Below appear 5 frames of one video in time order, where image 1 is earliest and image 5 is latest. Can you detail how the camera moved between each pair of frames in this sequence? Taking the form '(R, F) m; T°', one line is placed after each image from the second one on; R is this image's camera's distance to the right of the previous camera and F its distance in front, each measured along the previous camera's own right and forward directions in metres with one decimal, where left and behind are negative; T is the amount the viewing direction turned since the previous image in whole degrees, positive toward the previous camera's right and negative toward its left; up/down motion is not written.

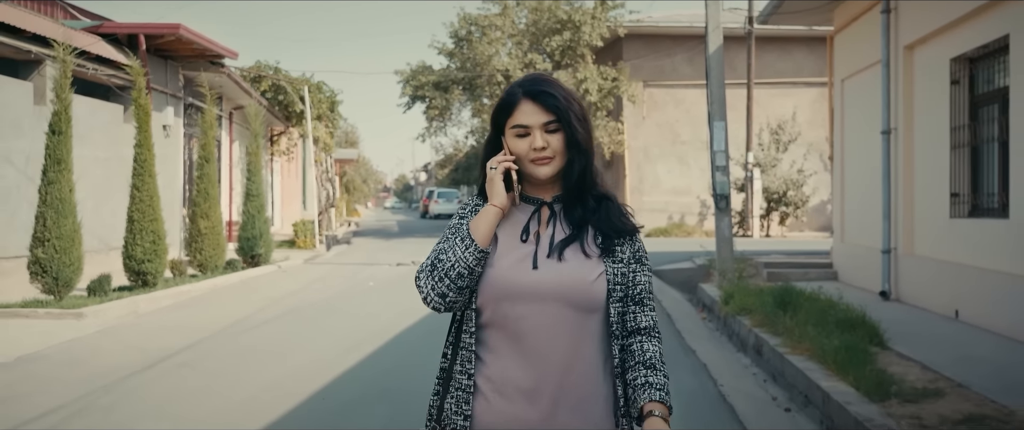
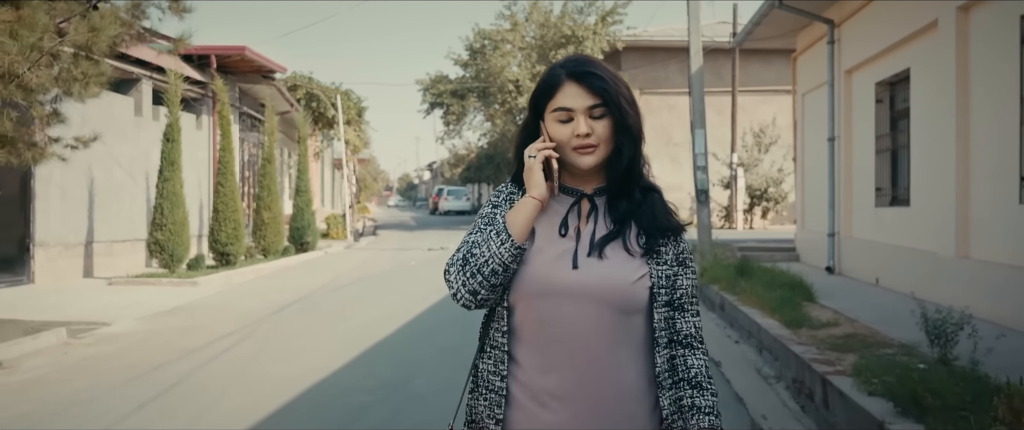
(-0.3, -2.5) m; 0°
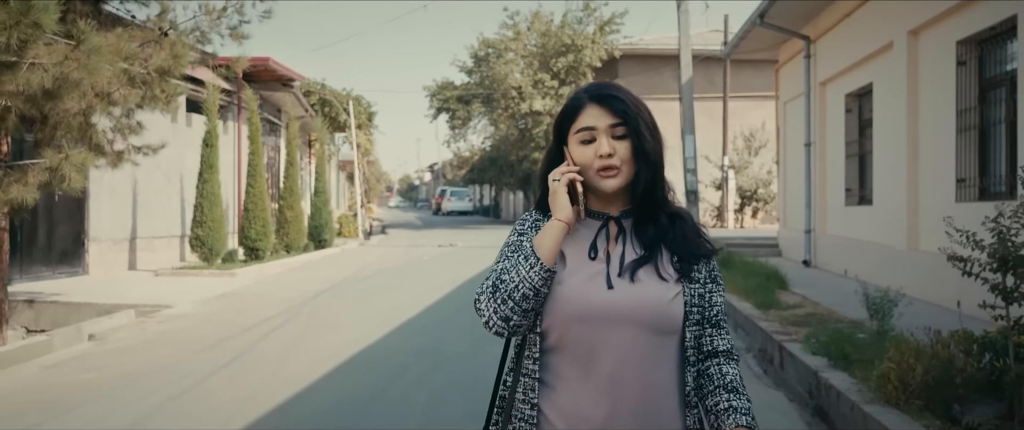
(-0.1, -1.3) m; 0°
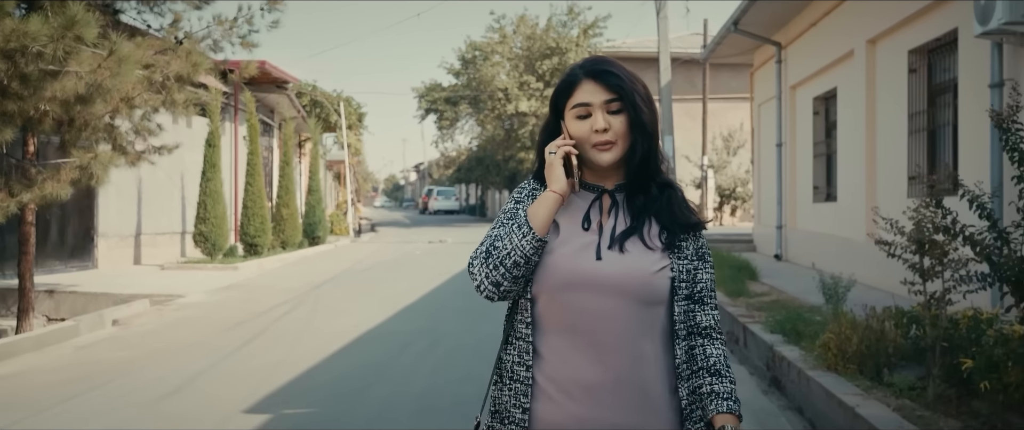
(-0.1, -0.8) m; +1°
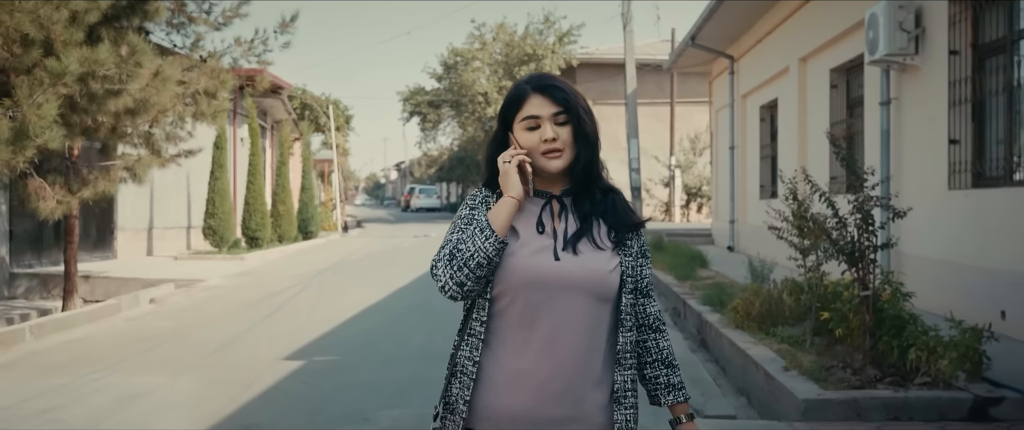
(0.0, -1.6) m; +1°
